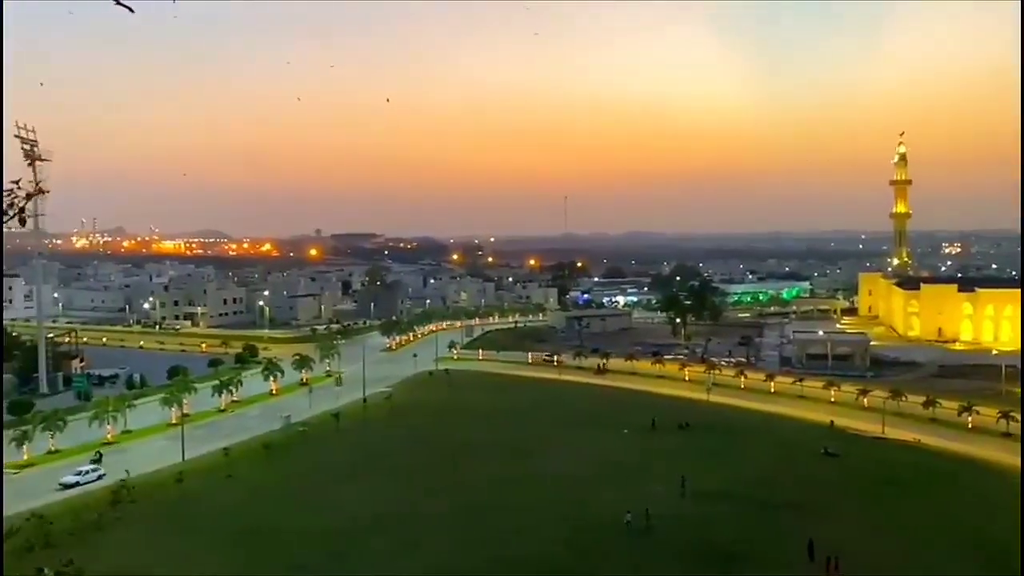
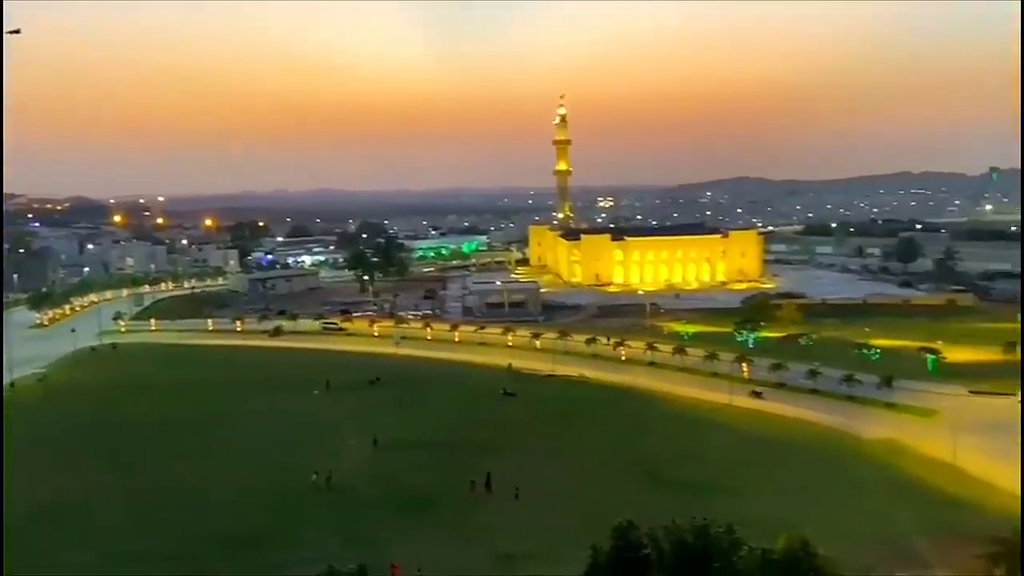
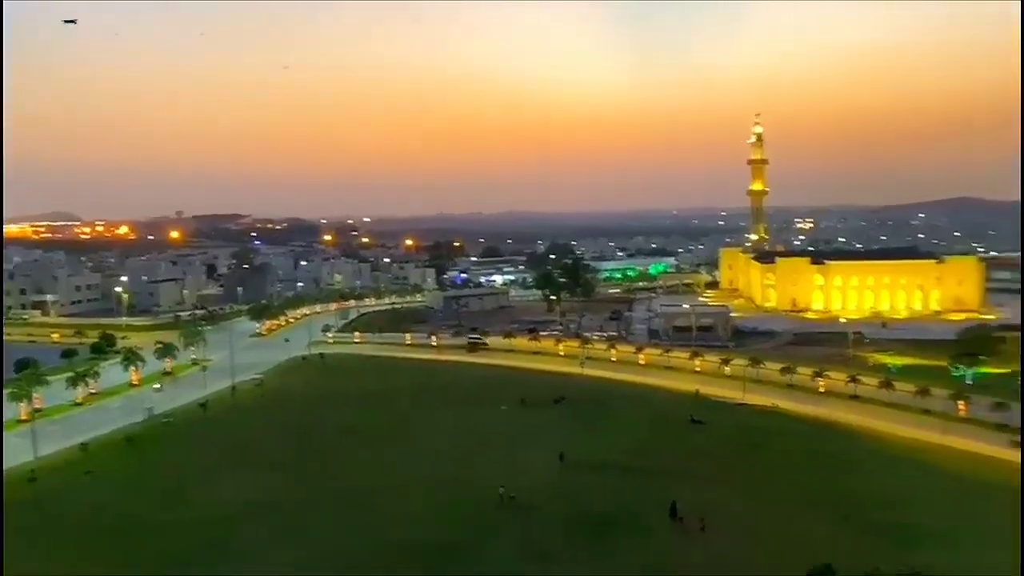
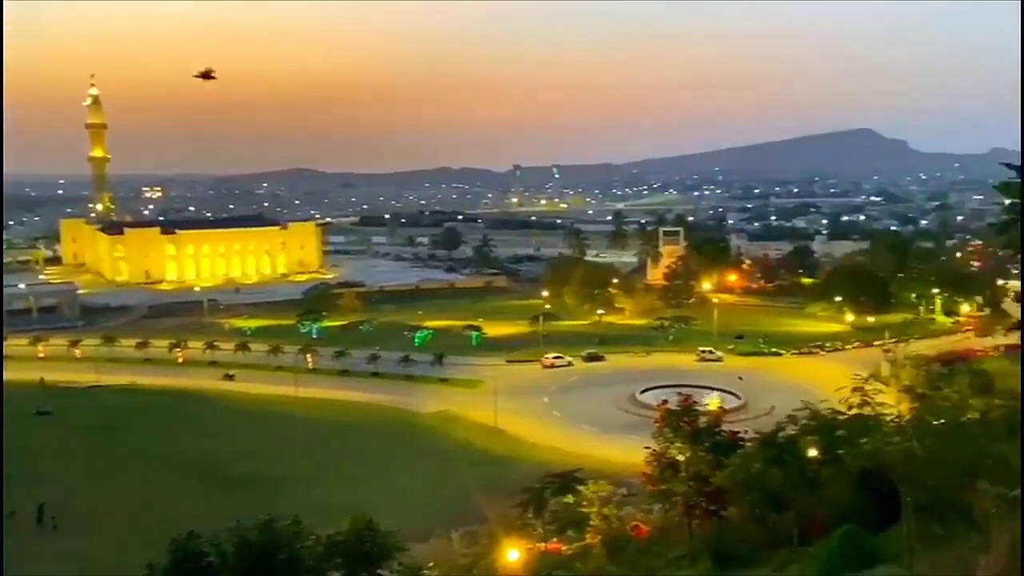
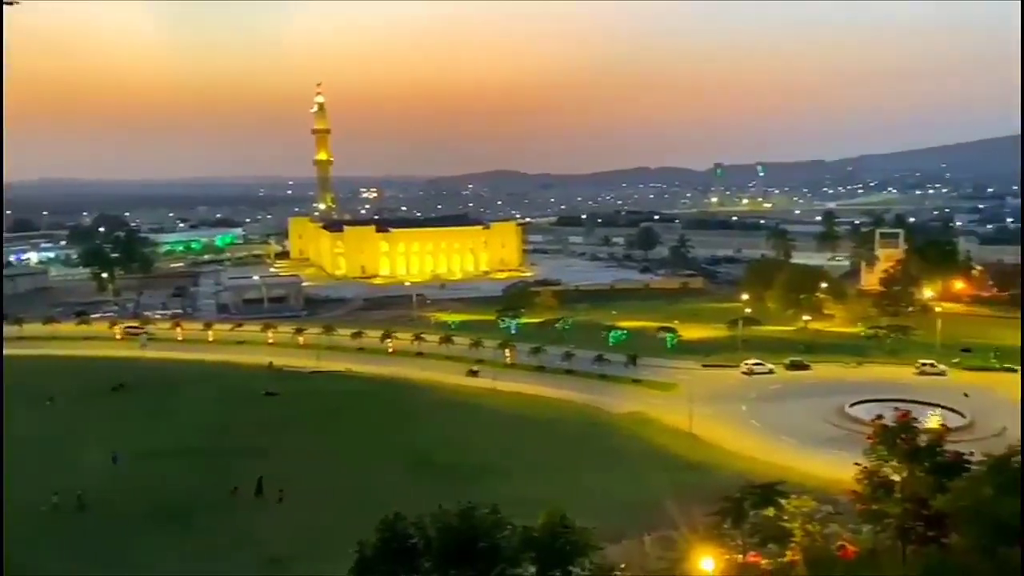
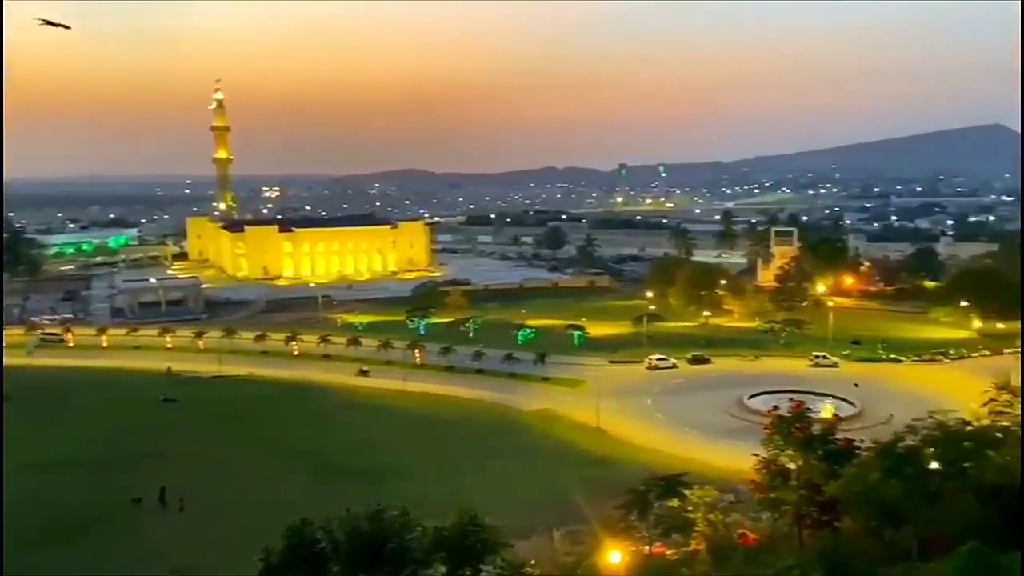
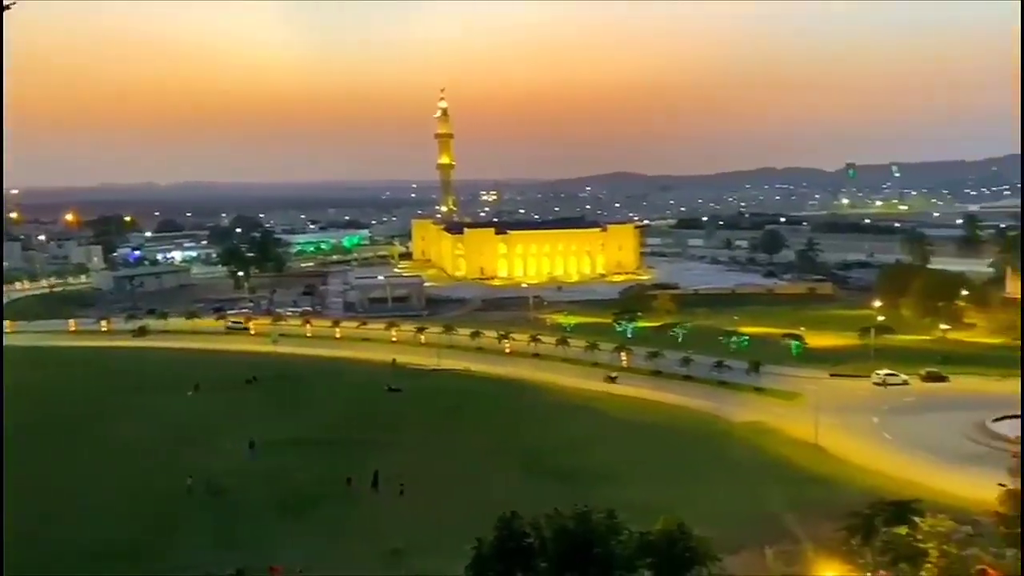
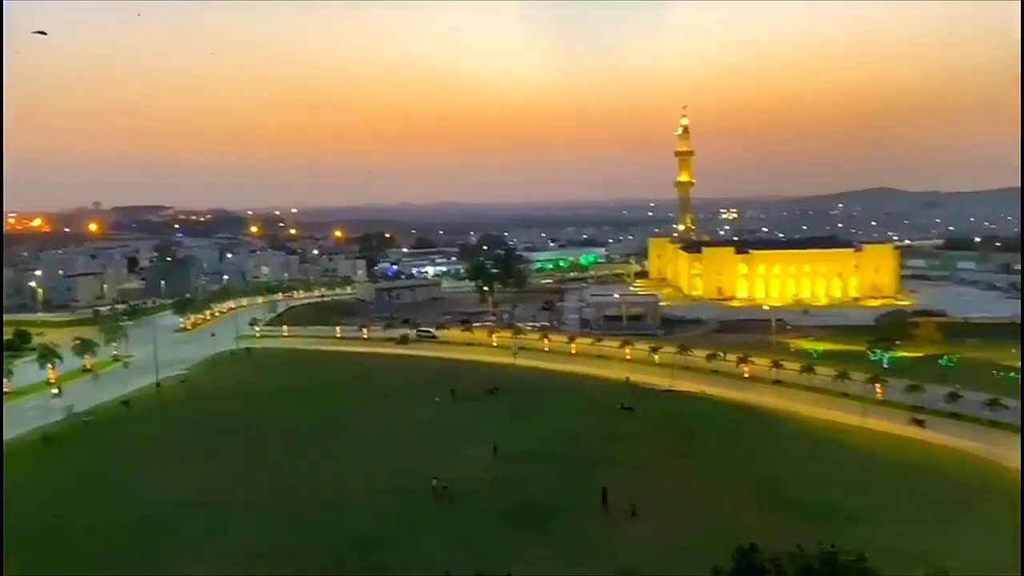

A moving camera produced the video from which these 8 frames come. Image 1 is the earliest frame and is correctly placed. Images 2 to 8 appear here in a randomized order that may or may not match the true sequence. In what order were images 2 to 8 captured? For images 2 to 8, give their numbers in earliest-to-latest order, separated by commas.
3, 8, 2, 7, 5, 6, 4
